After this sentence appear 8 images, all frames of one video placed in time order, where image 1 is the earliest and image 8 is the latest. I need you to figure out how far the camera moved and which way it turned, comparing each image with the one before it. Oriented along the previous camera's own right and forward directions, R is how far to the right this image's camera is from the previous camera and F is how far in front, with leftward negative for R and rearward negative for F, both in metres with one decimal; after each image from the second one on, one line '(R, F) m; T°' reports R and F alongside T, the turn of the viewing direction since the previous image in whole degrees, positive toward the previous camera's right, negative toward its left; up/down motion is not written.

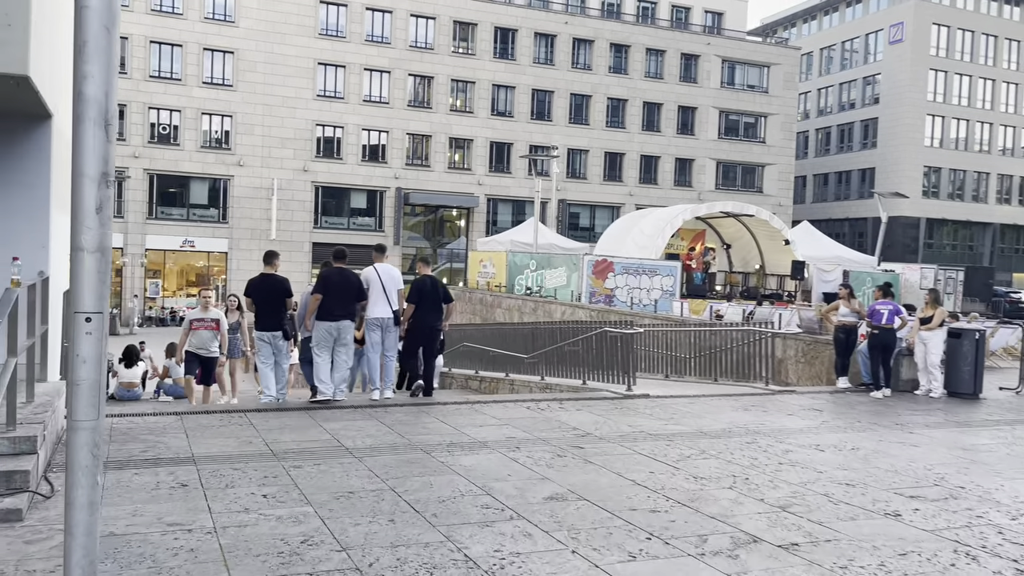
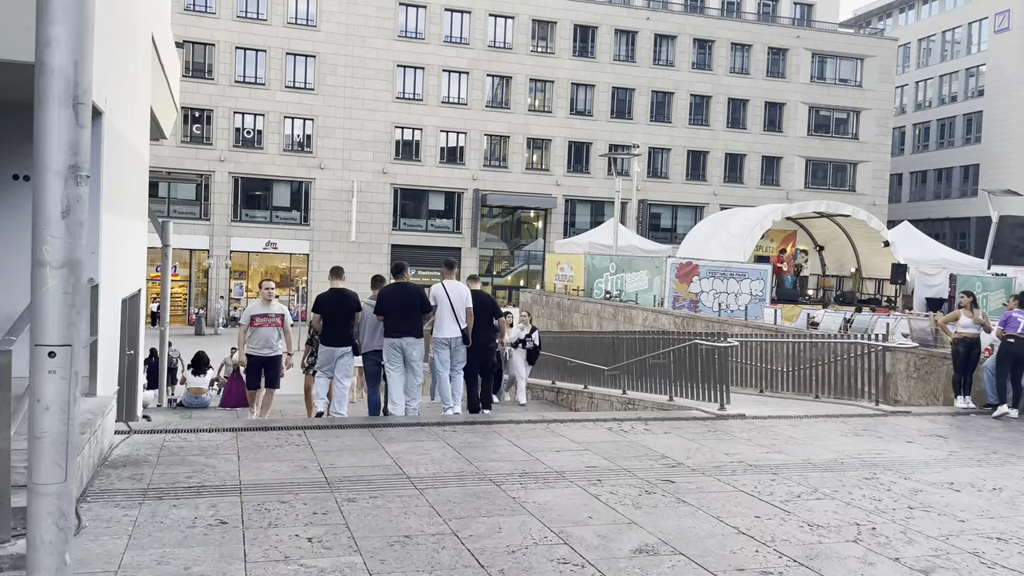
(0.0, +0.9) m; -6°
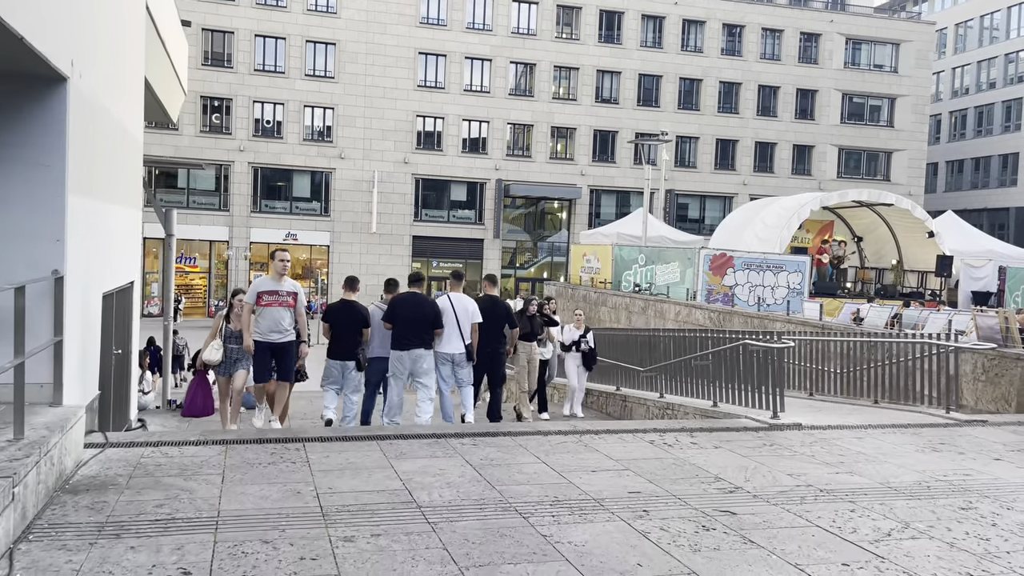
(-0.1, +1.1) m; -2°
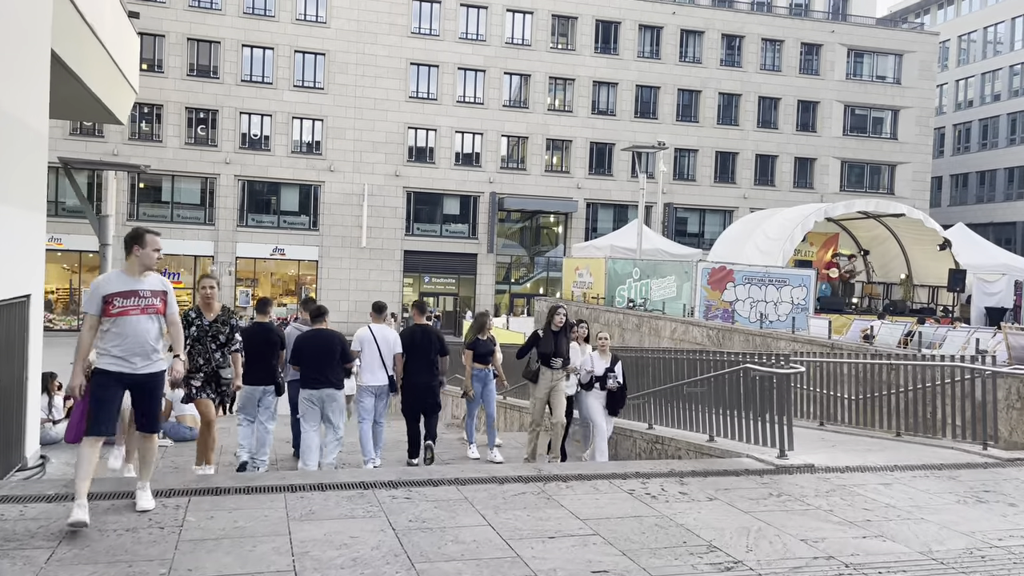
(+0.4, +1.5) m; 0°
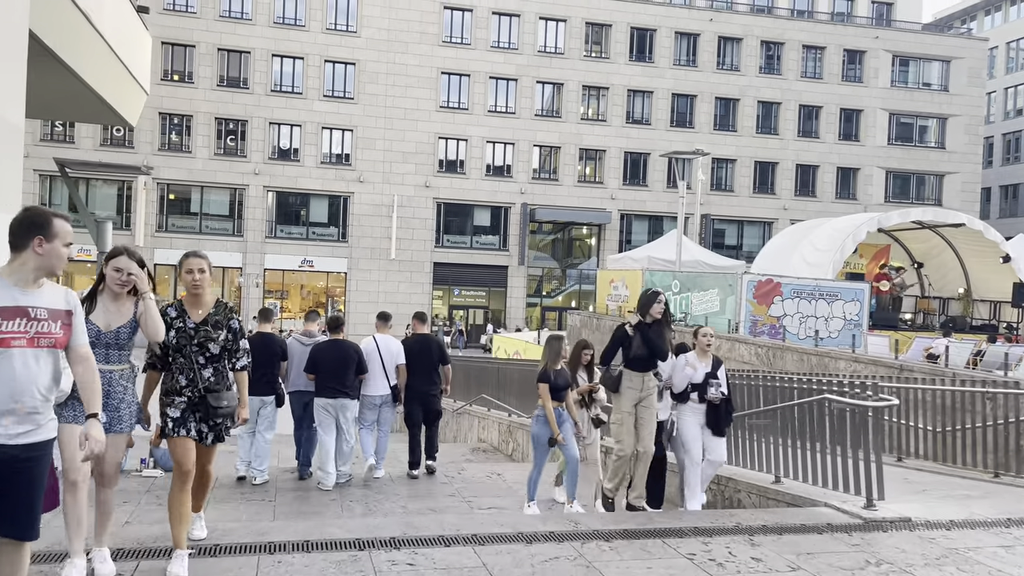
(0.0, +1.2) m; -2°
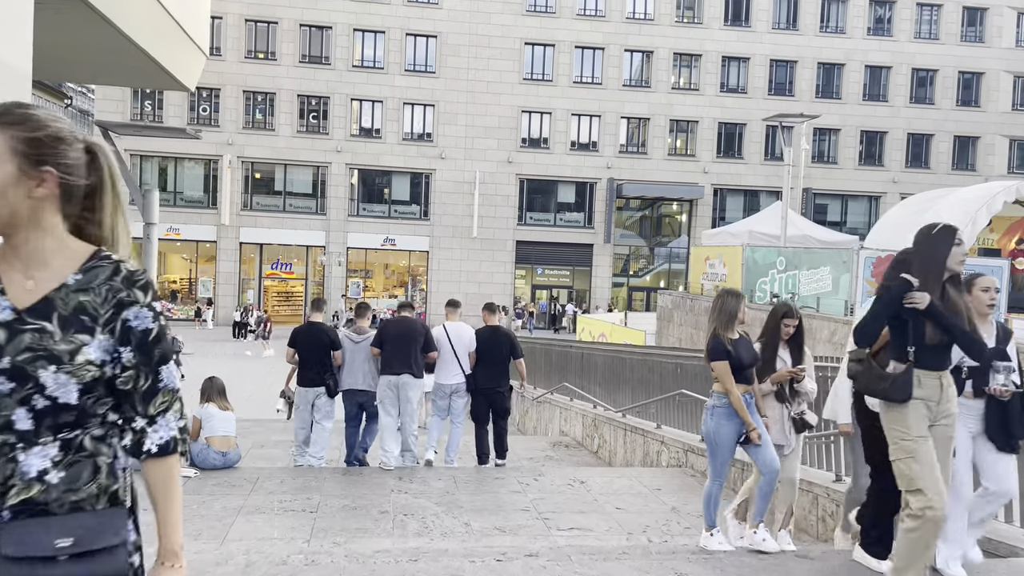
(0.0, +1.6) m; -6°
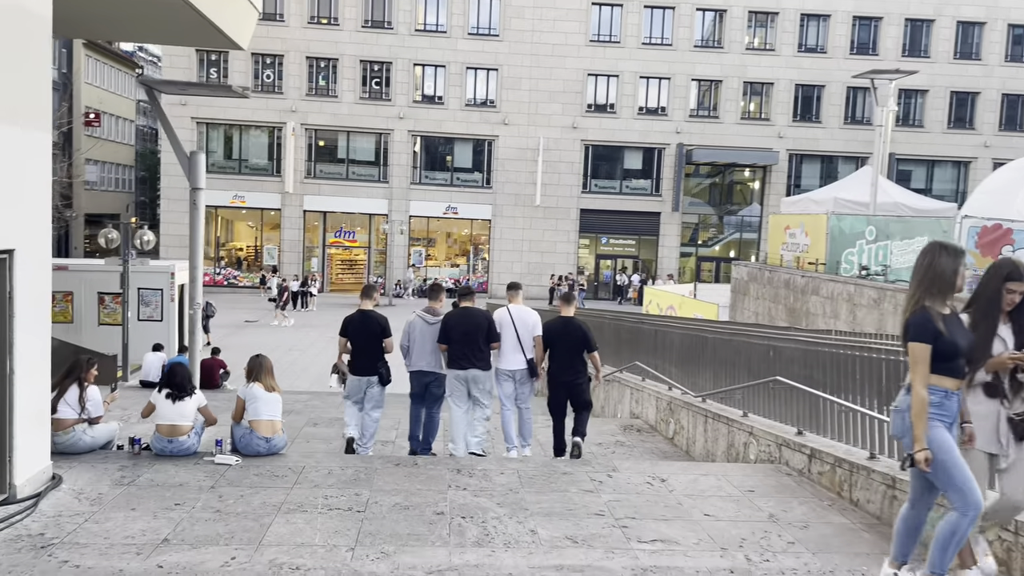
(-0.1, +0.9) m; -4°
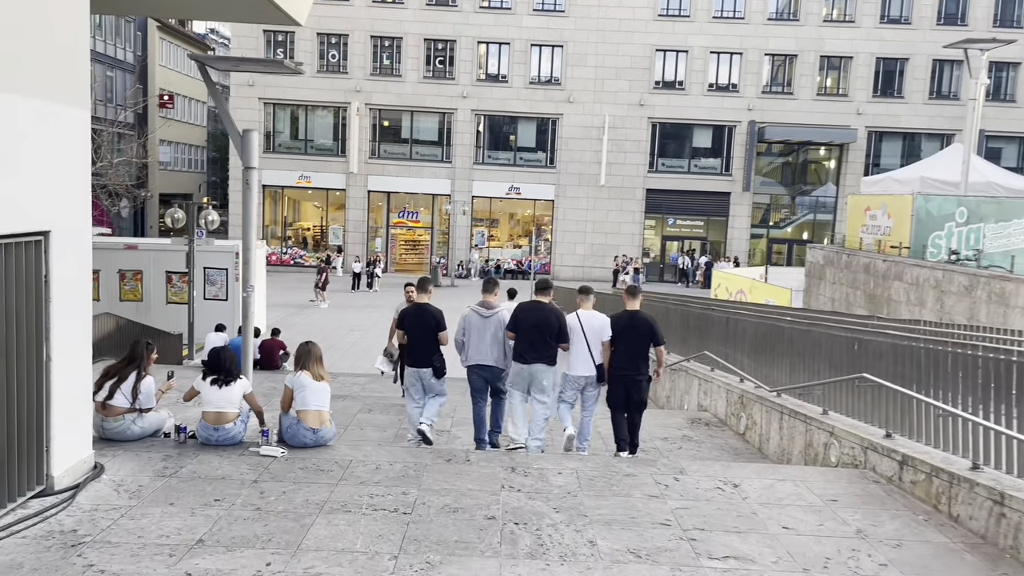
(0.0, +0.5) m; -5°
